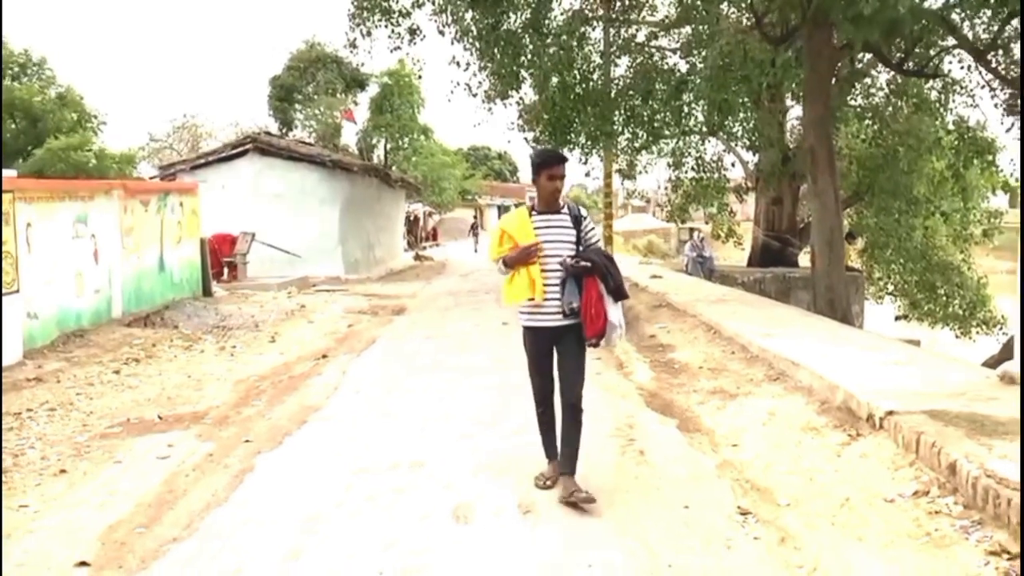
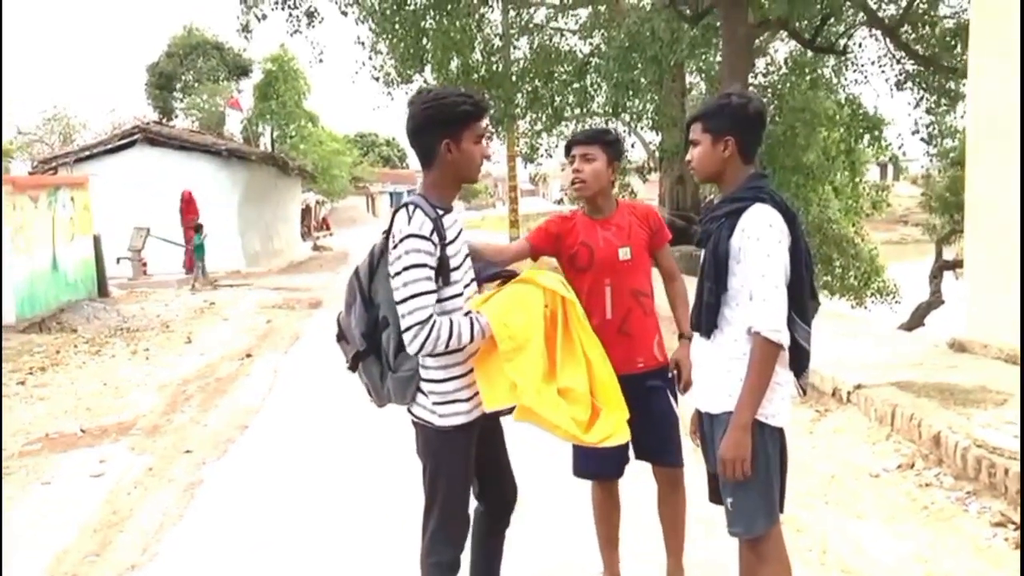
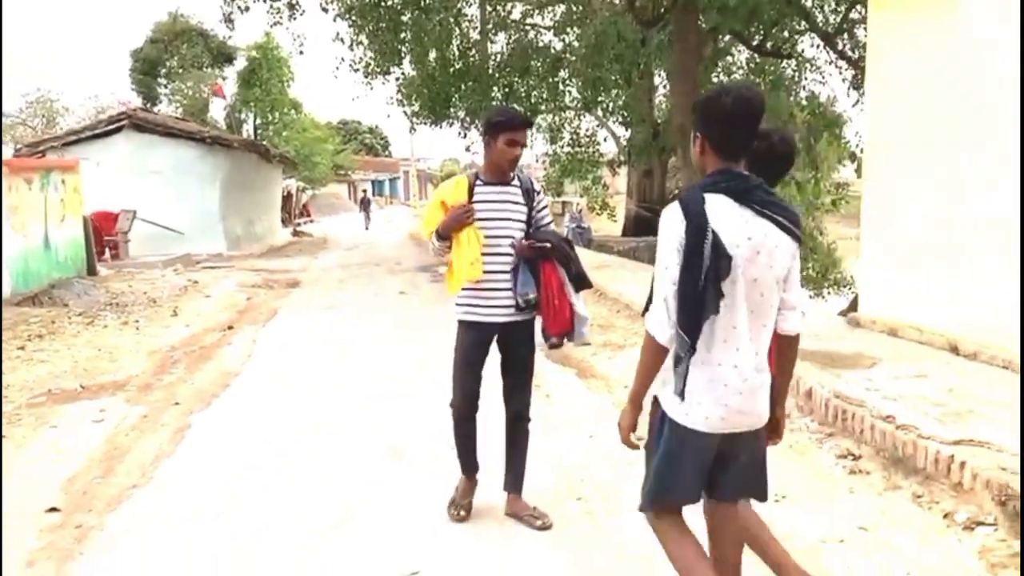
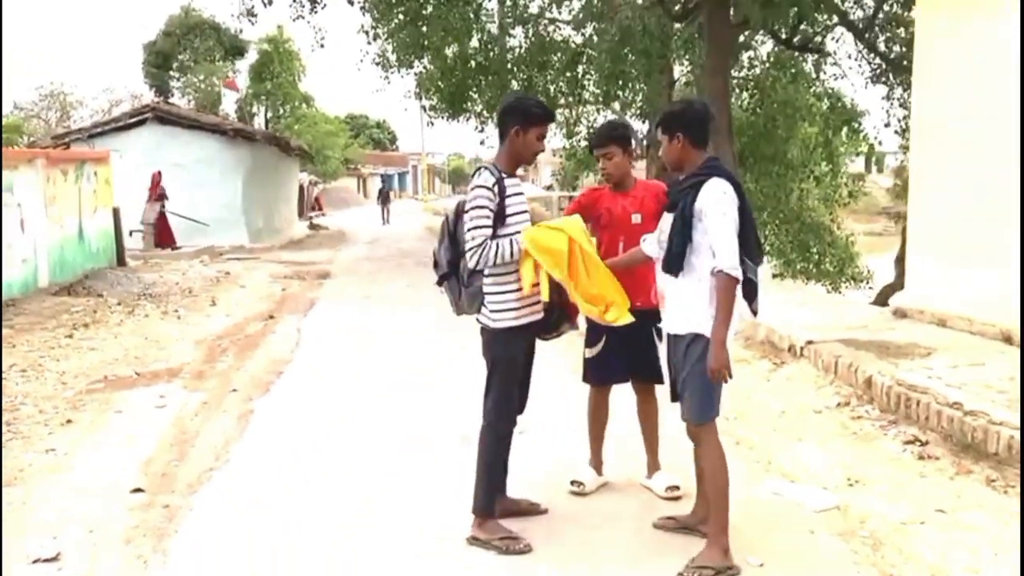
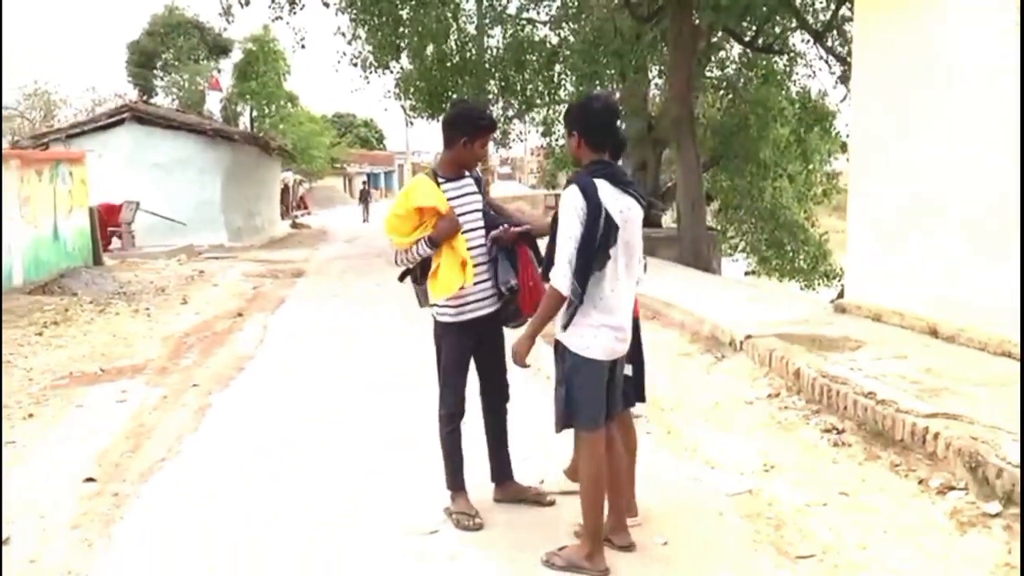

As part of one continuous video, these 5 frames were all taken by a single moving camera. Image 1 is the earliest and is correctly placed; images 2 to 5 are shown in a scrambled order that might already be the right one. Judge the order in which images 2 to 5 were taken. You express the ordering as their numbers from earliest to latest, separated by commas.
3, 5, 4, 2
